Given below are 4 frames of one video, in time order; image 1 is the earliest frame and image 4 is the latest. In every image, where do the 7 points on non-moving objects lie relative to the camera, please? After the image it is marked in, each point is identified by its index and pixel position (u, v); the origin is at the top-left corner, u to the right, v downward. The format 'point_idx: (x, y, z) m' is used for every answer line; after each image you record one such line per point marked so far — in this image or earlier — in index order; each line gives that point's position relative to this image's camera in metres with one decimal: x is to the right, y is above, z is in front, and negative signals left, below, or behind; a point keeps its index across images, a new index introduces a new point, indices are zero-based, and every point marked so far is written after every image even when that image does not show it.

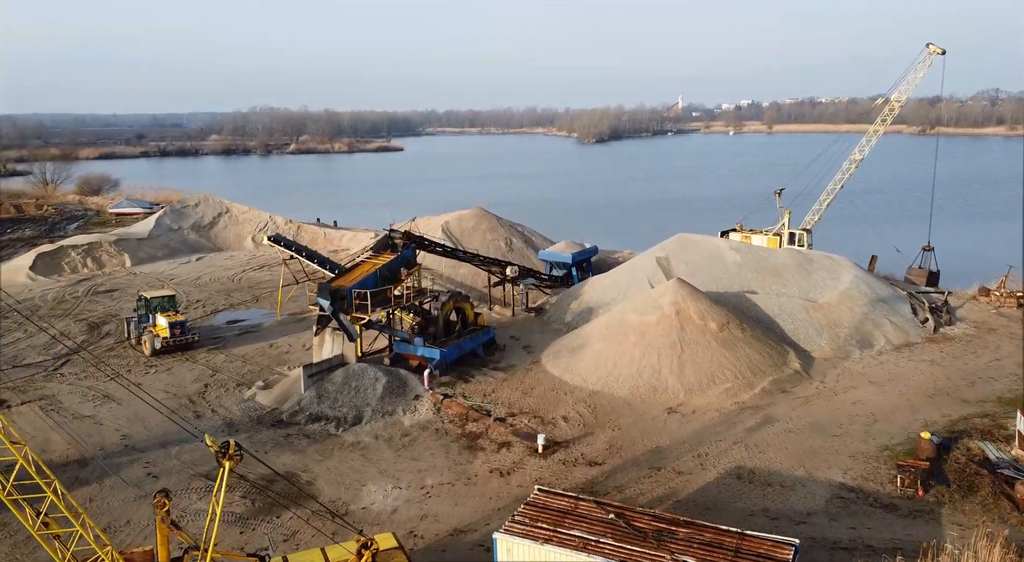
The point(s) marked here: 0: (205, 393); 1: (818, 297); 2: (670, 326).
0: (-5.1, -1.9, +11.8) m
1: (+6.1, -0.3, +14.1) m
2: (+2.7, -0.8, +11.9) m
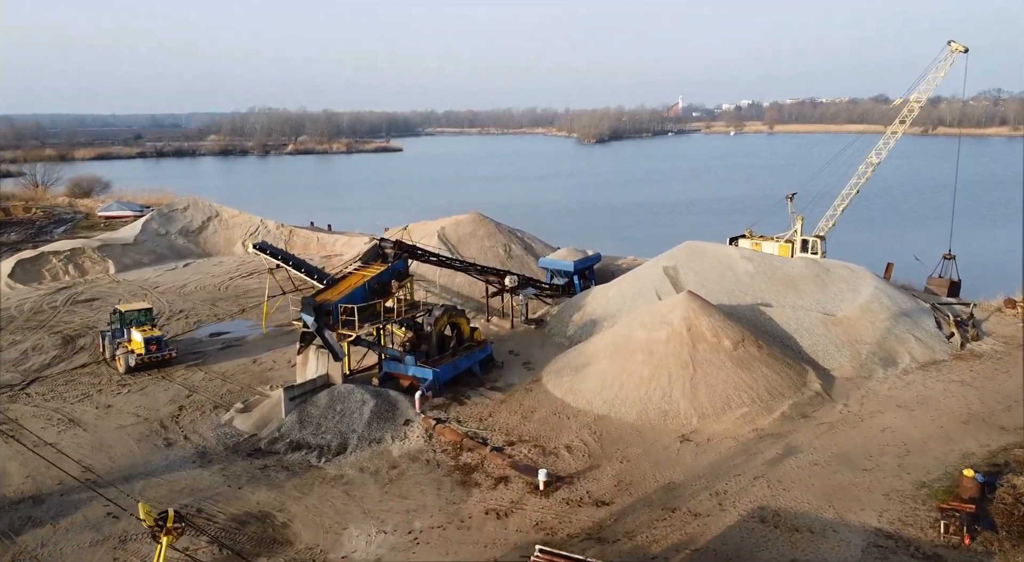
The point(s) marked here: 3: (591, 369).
0: (-5.1, -2.1, +10.9) m
1: (+6.0, -0.6, +13.2) m
2: (+2.6, -1.0, +11.1) m
3: (+1.3, -1.4, +11.5) m
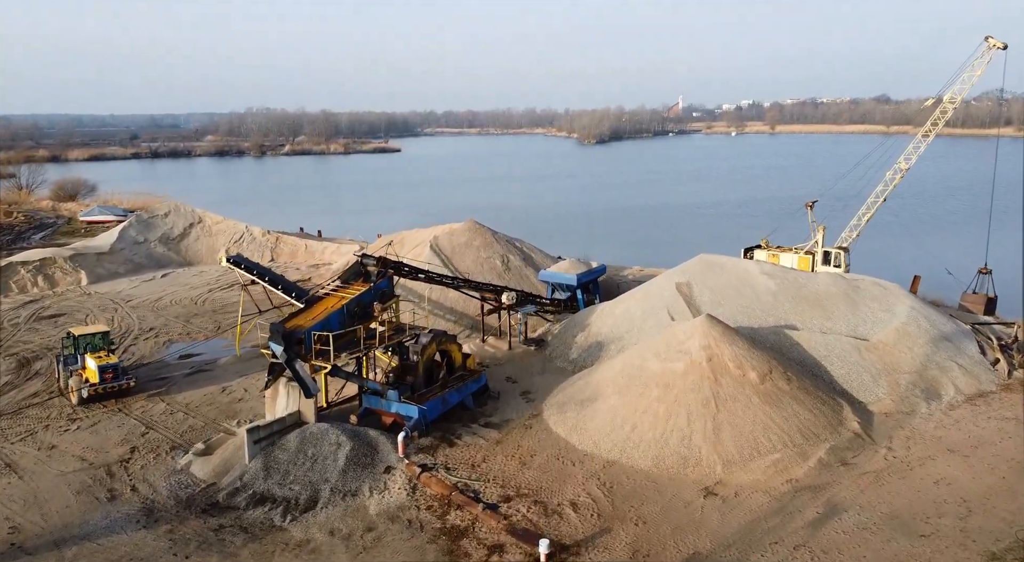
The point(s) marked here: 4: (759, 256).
0: (-5.1, -2.4, +9.6) m
1: (+6.0, -0.9, +11.9) m
2: (+2.6, -1.3, +9.8) m
3: (+1.2, -1.8, +10.2) m
4: (+5.9, +0.6, +16.9) m
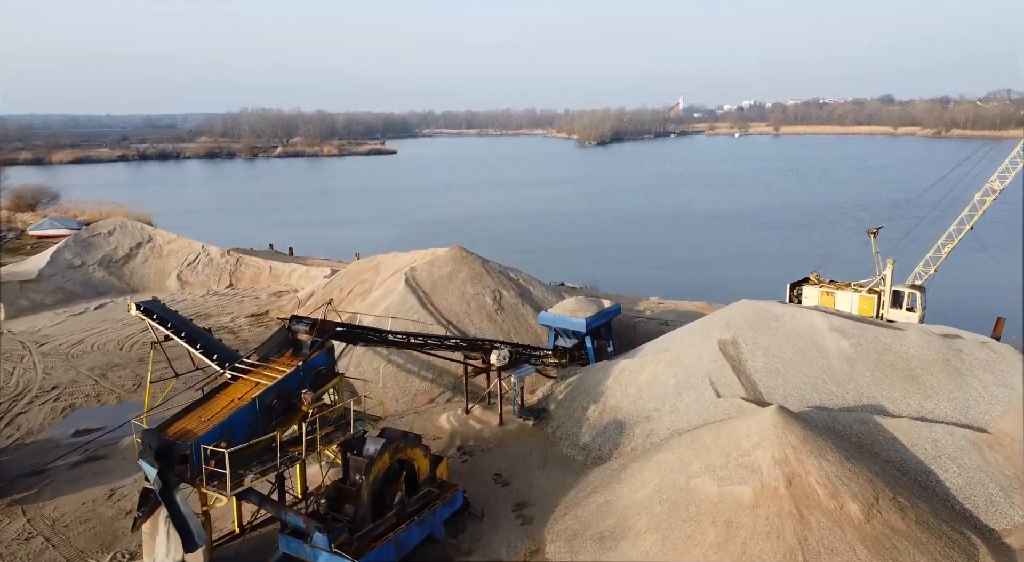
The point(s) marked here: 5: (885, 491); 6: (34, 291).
0: (-5.3, -3.3, +6.4) m
1: (+5.9, -1.7, +8.8) m
2: (+2.5, -2.2, +6.6) m
3: (+1.1, -2.6, +7.0) m
4: (+5.7, -0.2, +13.7) m
5: (+3.7, -2.1, +7.1) m
6: (-12.4, -0.2, +18.5) m
